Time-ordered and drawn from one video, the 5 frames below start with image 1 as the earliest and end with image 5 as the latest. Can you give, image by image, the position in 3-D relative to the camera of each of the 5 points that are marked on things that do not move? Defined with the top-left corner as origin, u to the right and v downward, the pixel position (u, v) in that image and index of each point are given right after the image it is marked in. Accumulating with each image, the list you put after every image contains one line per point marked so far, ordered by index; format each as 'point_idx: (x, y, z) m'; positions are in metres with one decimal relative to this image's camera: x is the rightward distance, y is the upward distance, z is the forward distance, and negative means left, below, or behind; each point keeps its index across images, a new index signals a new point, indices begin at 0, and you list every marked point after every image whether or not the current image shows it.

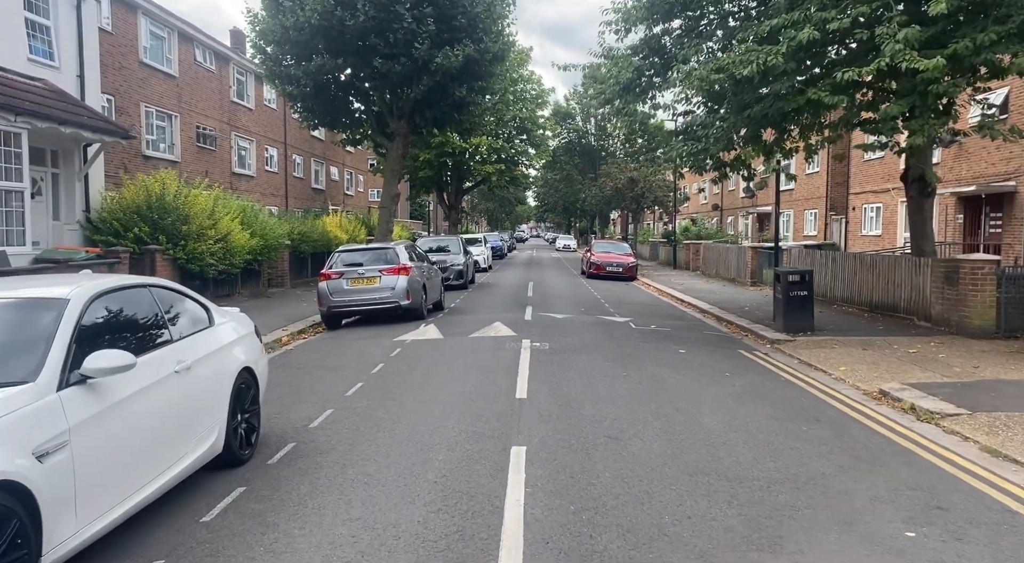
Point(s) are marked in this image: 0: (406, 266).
0: (-2.2, +0.3, +12.8) m
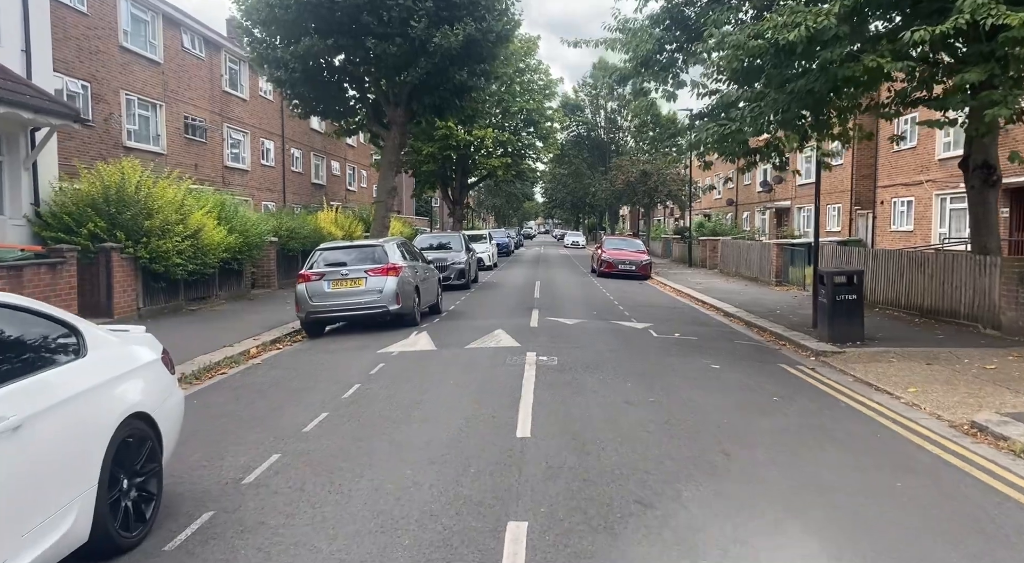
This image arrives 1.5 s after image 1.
0: (-2.1, +0.3, +11.3) m
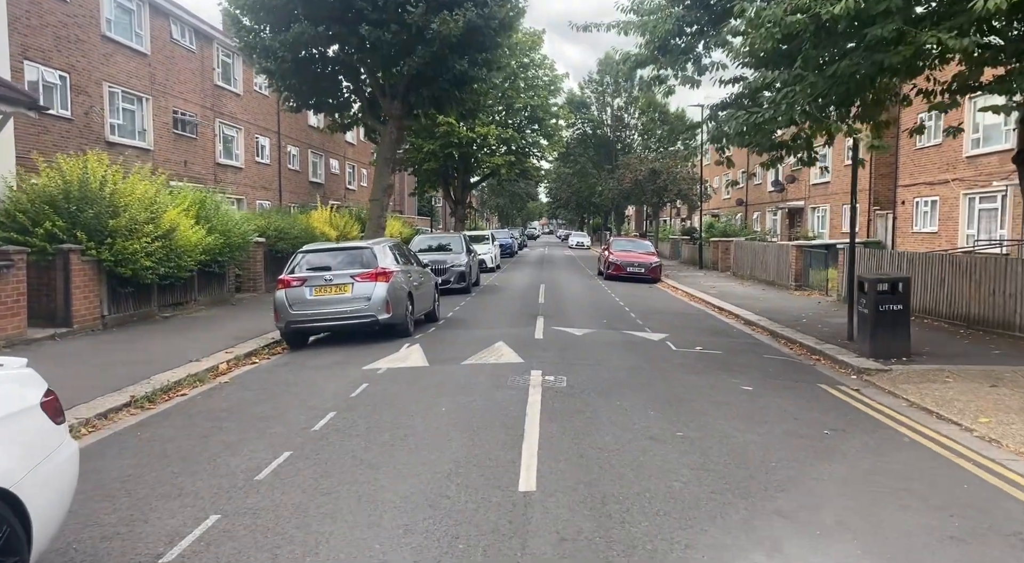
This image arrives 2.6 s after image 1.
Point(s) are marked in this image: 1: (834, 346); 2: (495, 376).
0: (-2.0, +0.2, +10.2) m
1: (+5.2, -1.0, +10.1) m
2: (-0.2, -1.2, +7.8) m
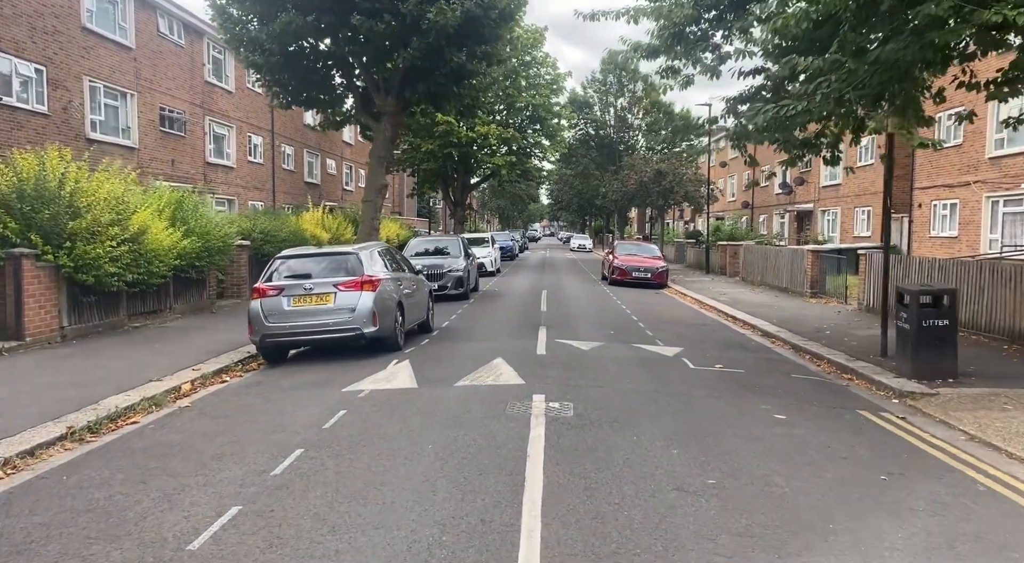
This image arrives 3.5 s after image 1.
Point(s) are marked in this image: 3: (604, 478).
0: (-2.0, 0.0, +9.3) m
1: (+5.2, -1.2, +9.1) m
2: (-0.2, -1.3, +6.8) m
3: (+0.7, -1.5, +4.8) m
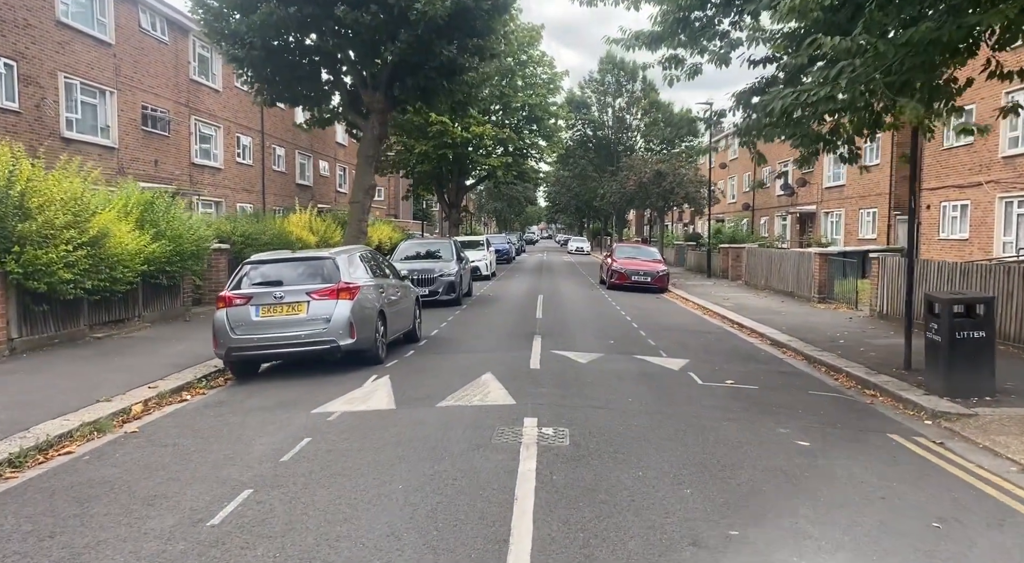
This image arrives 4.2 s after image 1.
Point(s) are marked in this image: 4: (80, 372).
0: (-2.2, -0.1, +8.5) m
1: (+5.0, -1.3, +8.4) m
2: (-0.3, -1.4, +6.0) m
3: (+0.6, -1.5, +4.0) m
4: (-5.5, -1.2, +8.1) m
